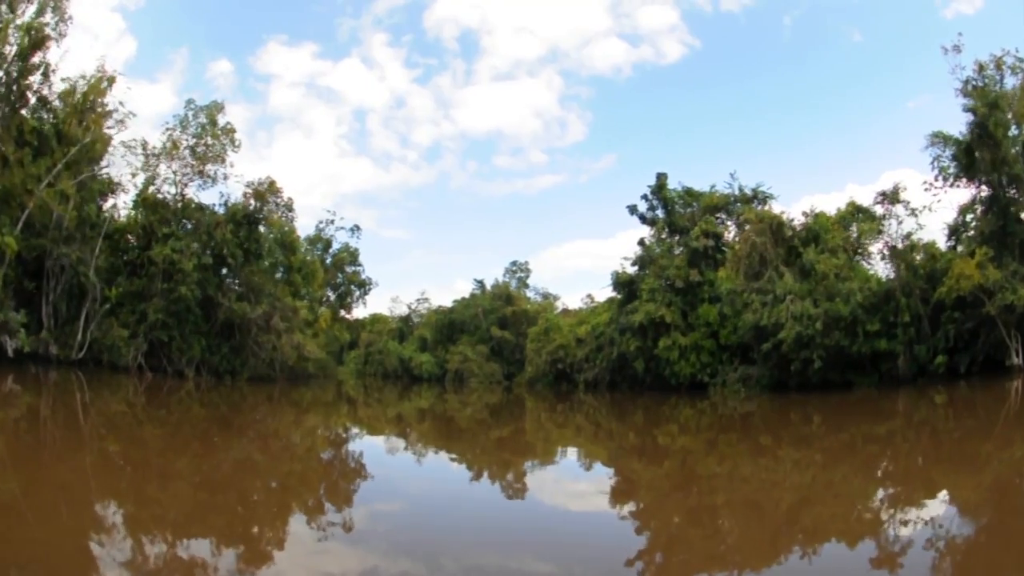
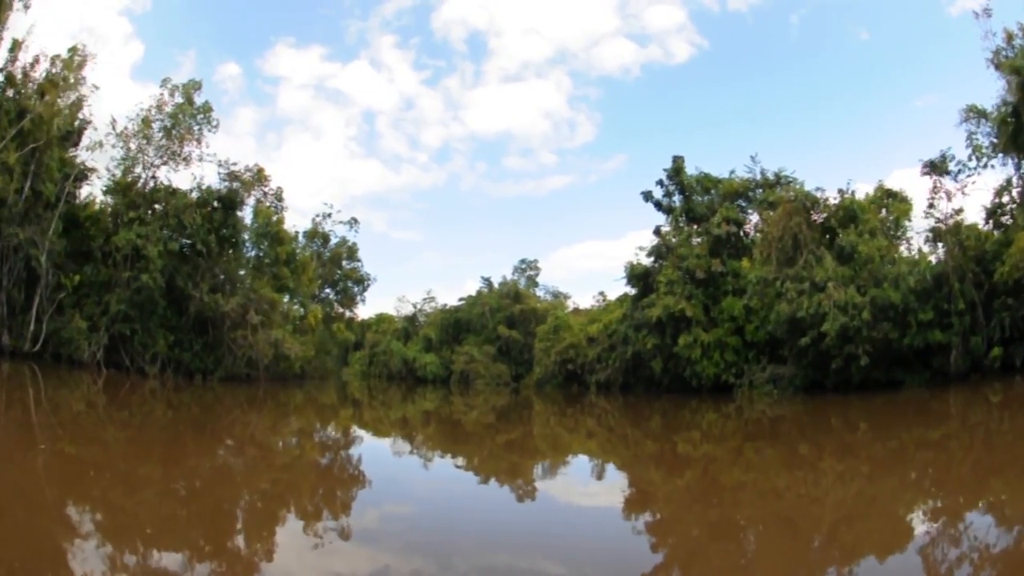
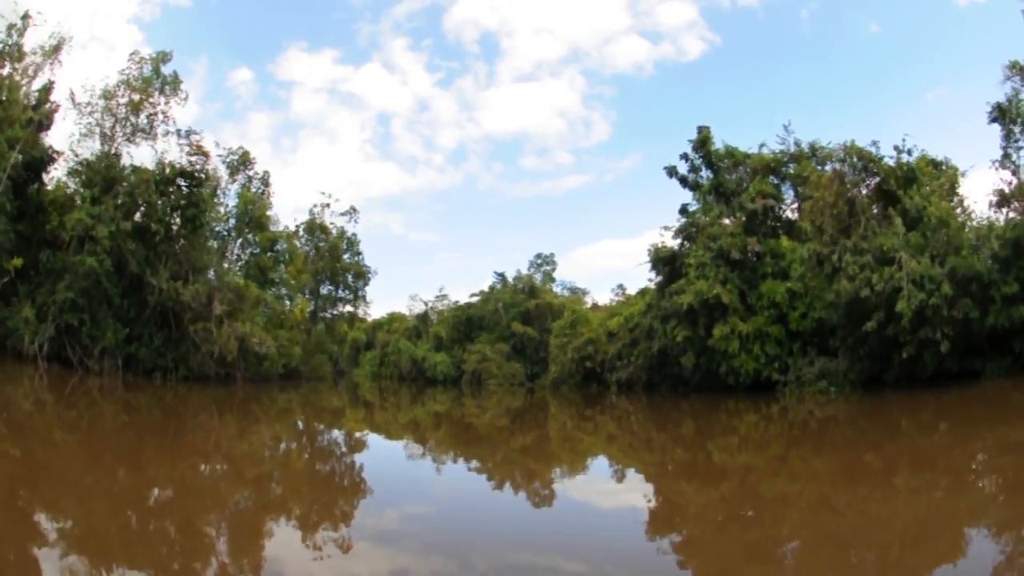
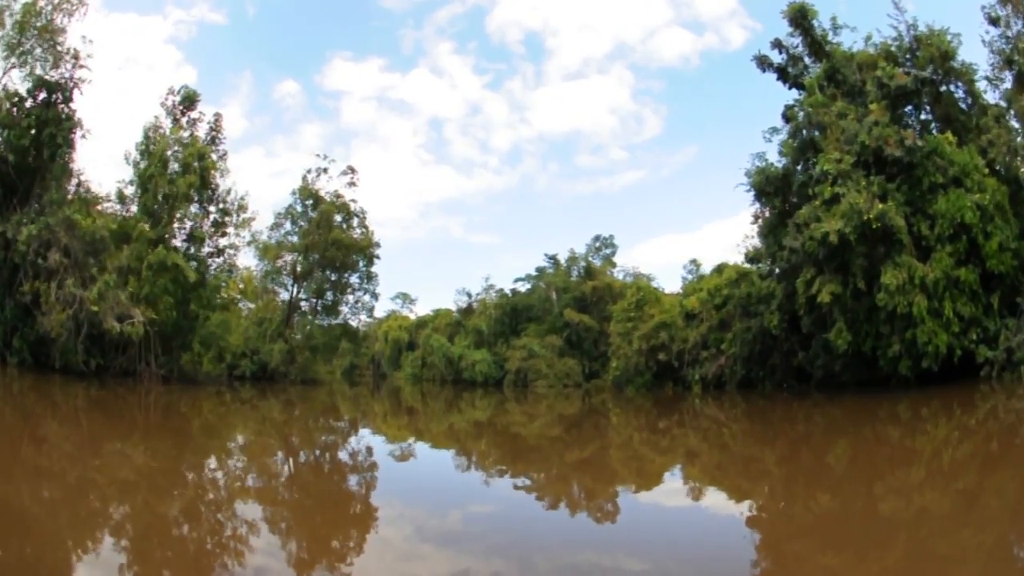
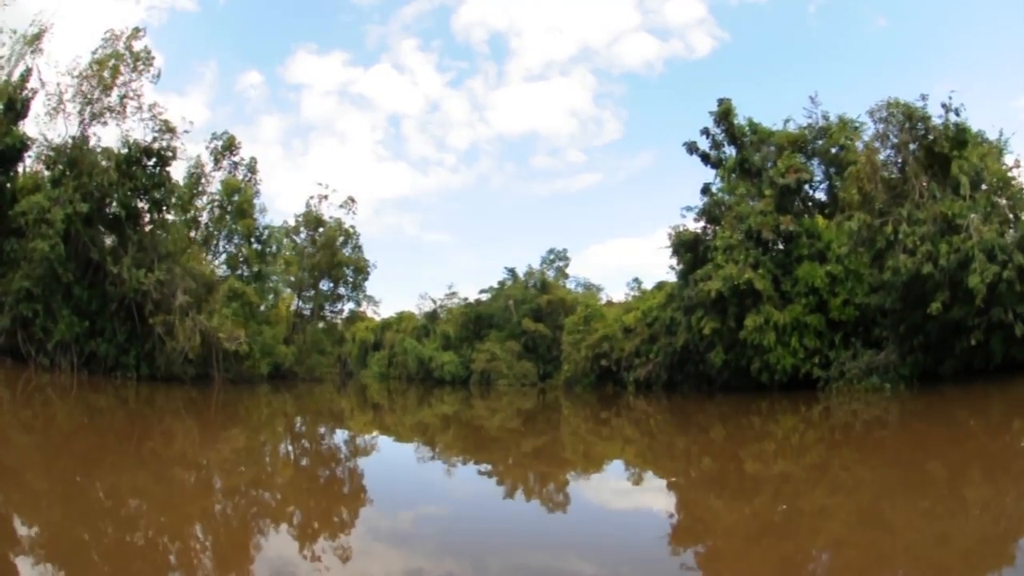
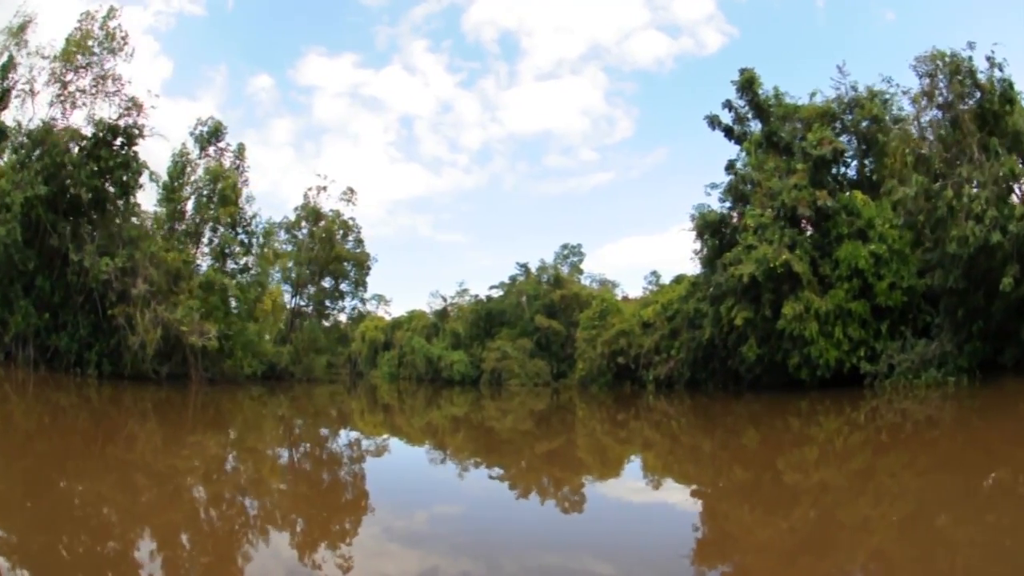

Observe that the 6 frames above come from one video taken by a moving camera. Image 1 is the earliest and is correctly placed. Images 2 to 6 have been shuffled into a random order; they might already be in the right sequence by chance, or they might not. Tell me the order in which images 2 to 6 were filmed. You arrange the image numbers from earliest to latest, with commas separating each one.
2, 3, 5, 6, 4
